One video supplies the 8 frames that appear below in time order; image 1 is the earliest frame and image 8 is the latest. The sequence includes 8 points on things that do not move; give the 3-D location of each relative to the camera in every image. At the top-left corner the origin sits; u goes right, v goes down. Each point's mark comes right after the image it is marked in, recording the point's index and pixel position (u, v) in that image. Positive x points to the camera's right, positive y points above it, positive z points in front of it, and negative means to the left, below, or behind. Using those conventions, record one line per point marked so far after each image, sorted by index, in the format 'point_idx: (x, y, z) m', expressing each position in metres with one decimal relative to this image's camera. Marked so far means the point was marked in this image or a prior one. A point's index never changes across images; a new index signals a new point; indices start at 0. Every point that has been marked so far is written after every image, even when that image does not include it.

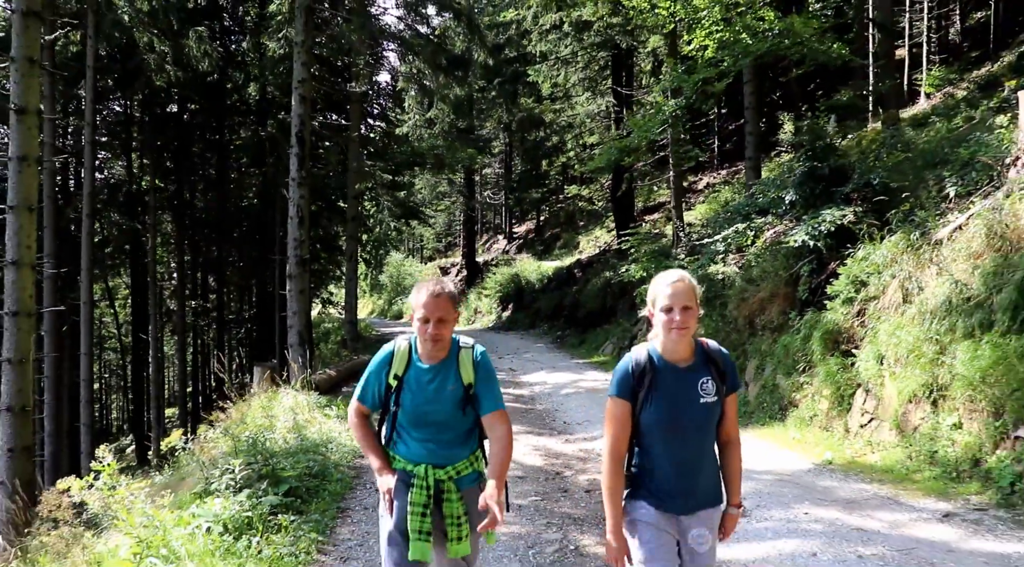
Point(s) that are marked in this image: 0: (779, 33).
0: (+4.5, +4.3, +14.9) m
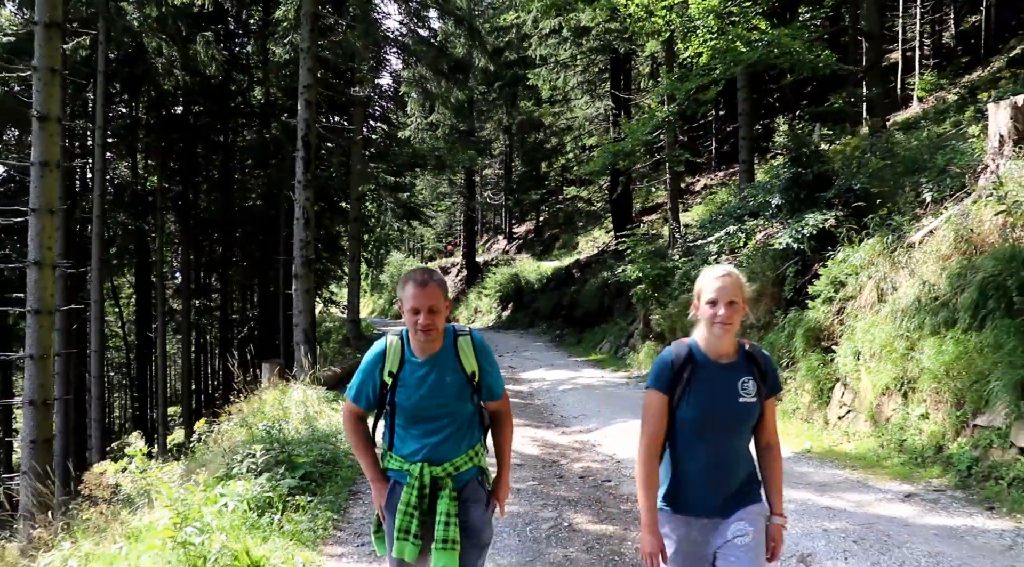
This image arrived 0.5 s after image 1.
0: (+4.5, +4.3, +15.4) m
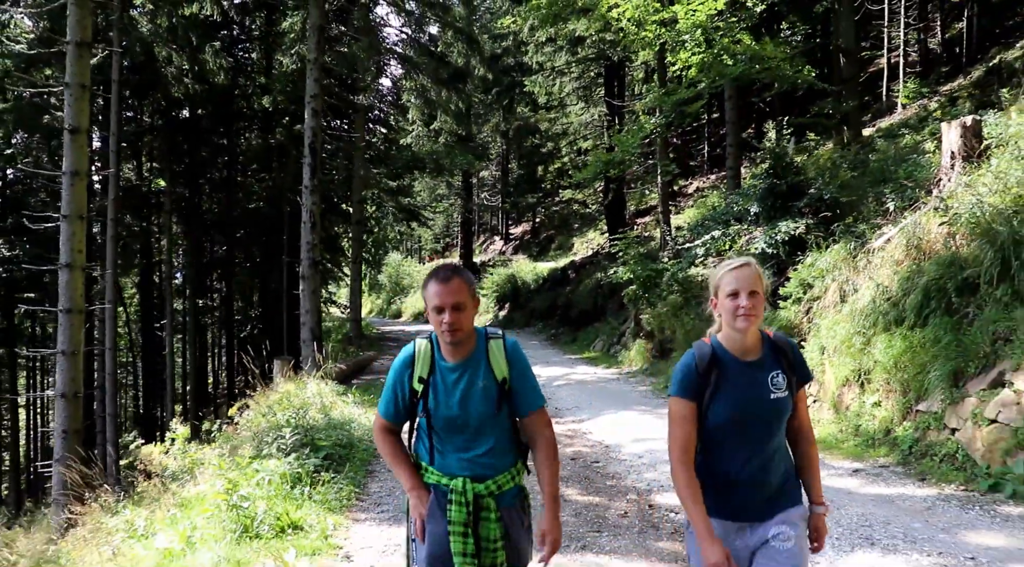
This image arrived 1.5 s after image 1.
0: (+4.4, +4.2, +16.2) m
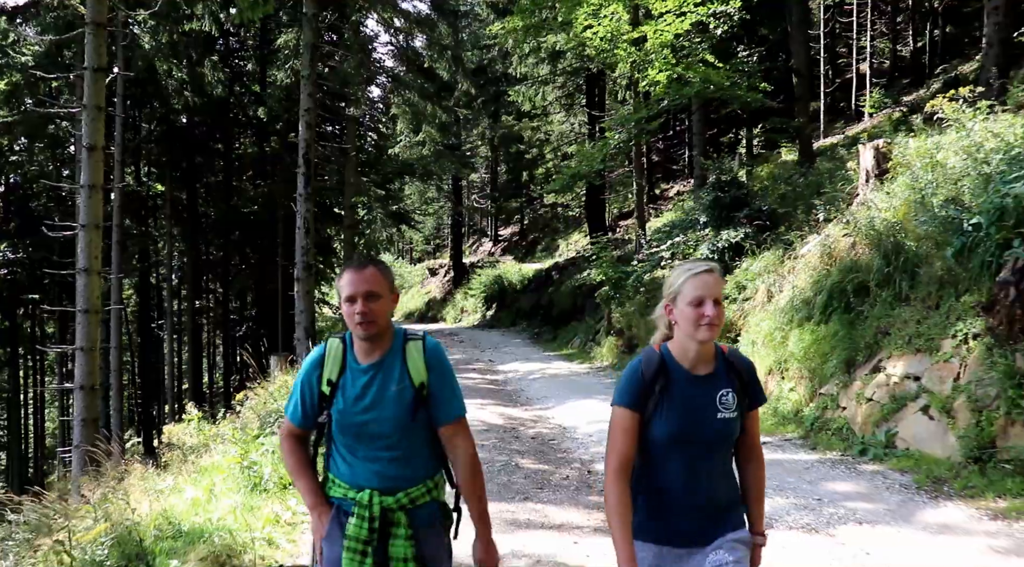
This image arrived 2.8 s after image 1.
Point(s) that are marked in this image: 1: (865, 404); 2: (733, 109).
0: (+4.0, +4.2, +17.6) m
1: (+3.2, -1.1, +7.7) m
2: (+4.8, +3.9, +18.8) m
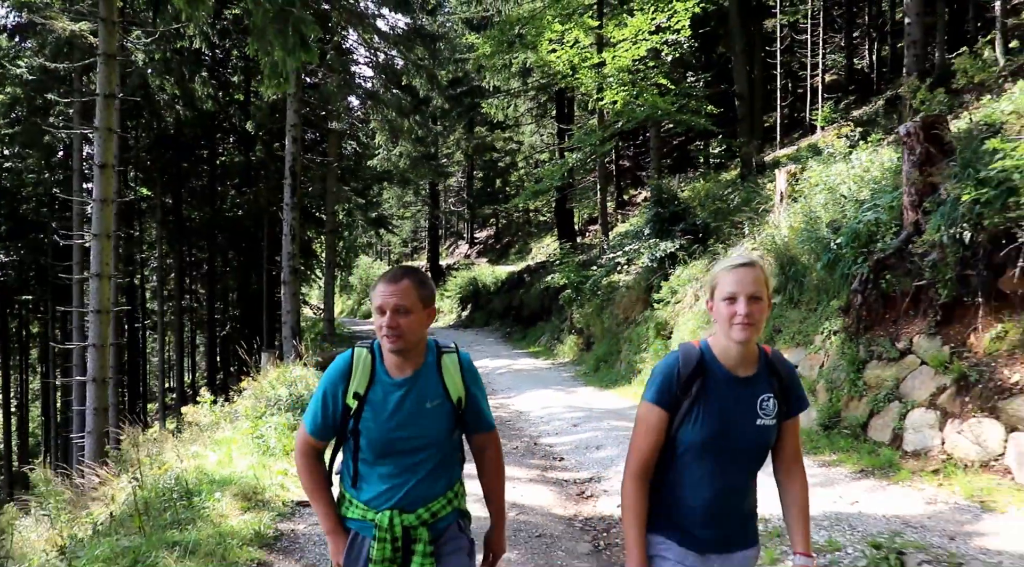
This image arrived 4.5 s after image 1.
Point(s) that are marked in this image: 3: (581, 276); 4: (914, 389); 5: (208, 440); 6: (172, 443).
0: (+3.3, +4.1, +19.4) m
1: (+2.8, -1.2, +9.5) m
2: (+4.1, +3.8, +20.6) m
3: (+1.6, +0.2, +19.6) m
4: (+3.6, -1.0, +7.7) m
5: (-3.3, -1.7, +9.0) m
6: (-3.9, -1.8, +9.7) m
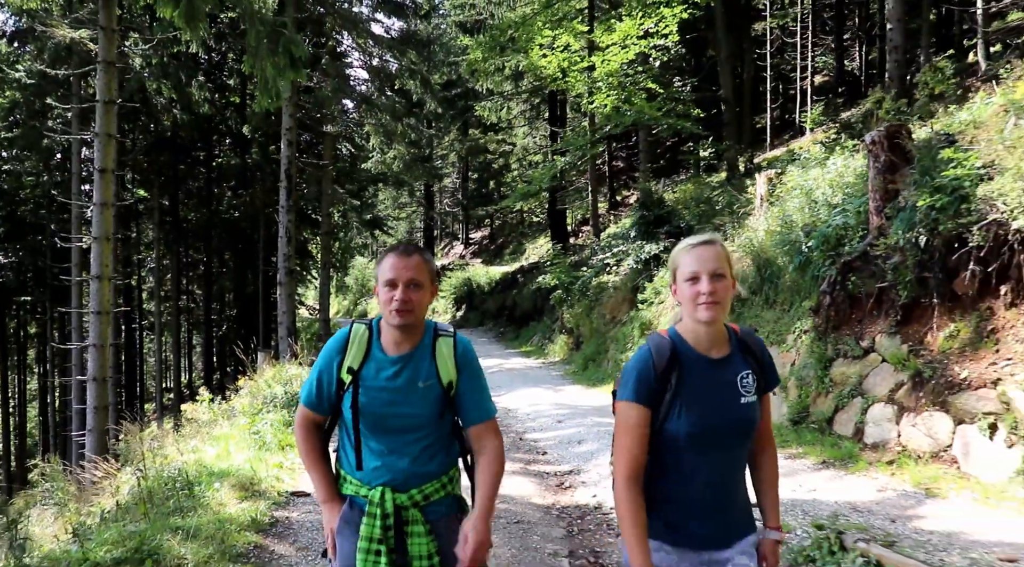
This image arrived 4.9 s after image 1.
0: (+3.1, +4.1, +19.8) m
1: (+2.6, -1.2, +9.9) m
2: (+3.9, +3.8, +21.0) m
3: (+1.4, +0.1, +20.0) m
4: (+3.5, -1.0, +8.1) m
5: (-3.4, -1.7, +9.4) m
6: (-4.1, -1.9, +10.1) m
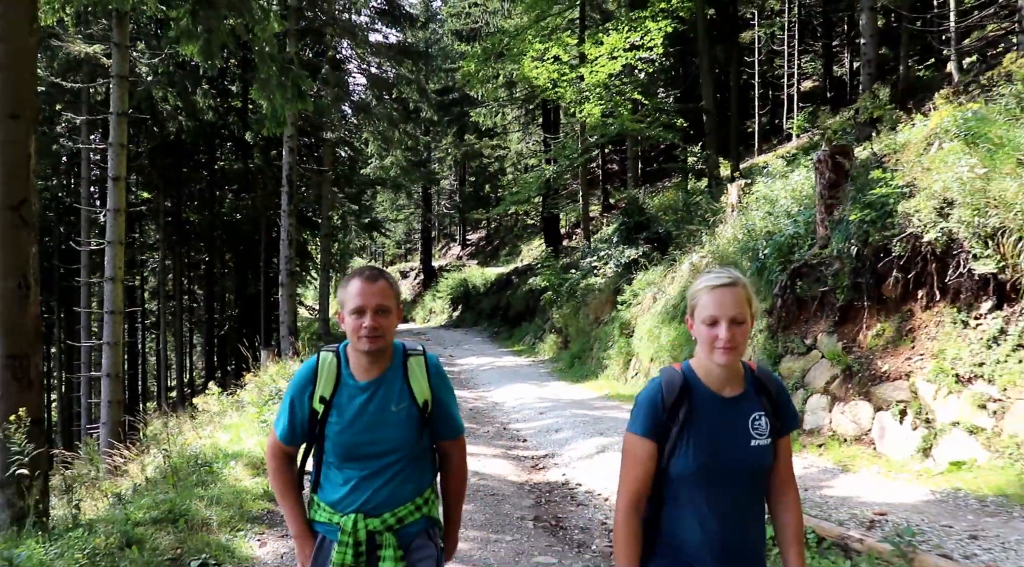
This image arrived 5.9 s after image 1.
0: (+2.9, +4.1, +20.7) m
1: (+2.4, -1.2, +10.8) m
2: (+3.7, +3.7, +21.9) m
3: (+1.2, +0.1, +20.9) m
4: (+3.3, -1.0, +9.0) m
5: (-3.6, -1.7, +10.3) m
6: (-4.3, -1.9, +11.0) m
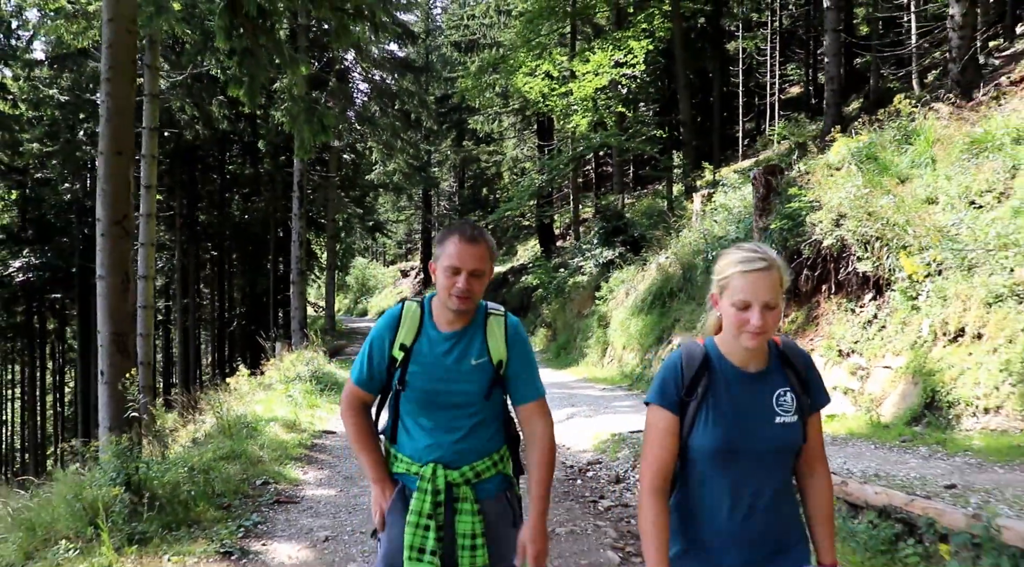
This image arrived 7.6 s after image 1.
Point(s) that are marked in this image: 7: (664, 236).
0: (+2.7, +4.1, +22.5) m
1: (+2.3, -1.2, +12.6) m
2: (+3.5, +3.8, +23.7) m
3: (+1.0, +0.1, +22.7) m
4: (+3.1, -1.0, +10.8) m
5: (-3.8, -1.7, +12.1) m
6: (-4.5, -1.8, +12.8) m
7: (+3.0, +0.9, +16.4) m
